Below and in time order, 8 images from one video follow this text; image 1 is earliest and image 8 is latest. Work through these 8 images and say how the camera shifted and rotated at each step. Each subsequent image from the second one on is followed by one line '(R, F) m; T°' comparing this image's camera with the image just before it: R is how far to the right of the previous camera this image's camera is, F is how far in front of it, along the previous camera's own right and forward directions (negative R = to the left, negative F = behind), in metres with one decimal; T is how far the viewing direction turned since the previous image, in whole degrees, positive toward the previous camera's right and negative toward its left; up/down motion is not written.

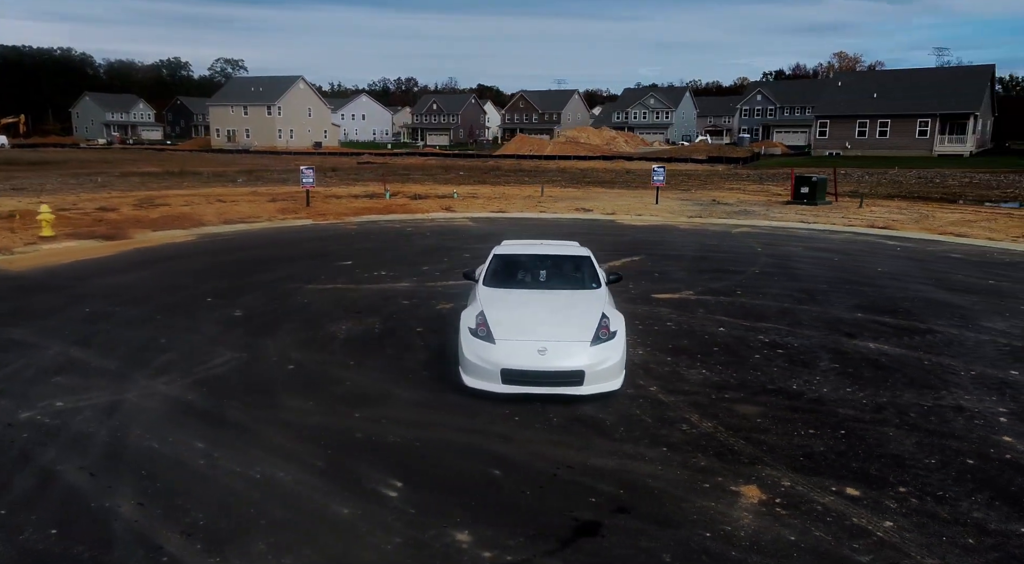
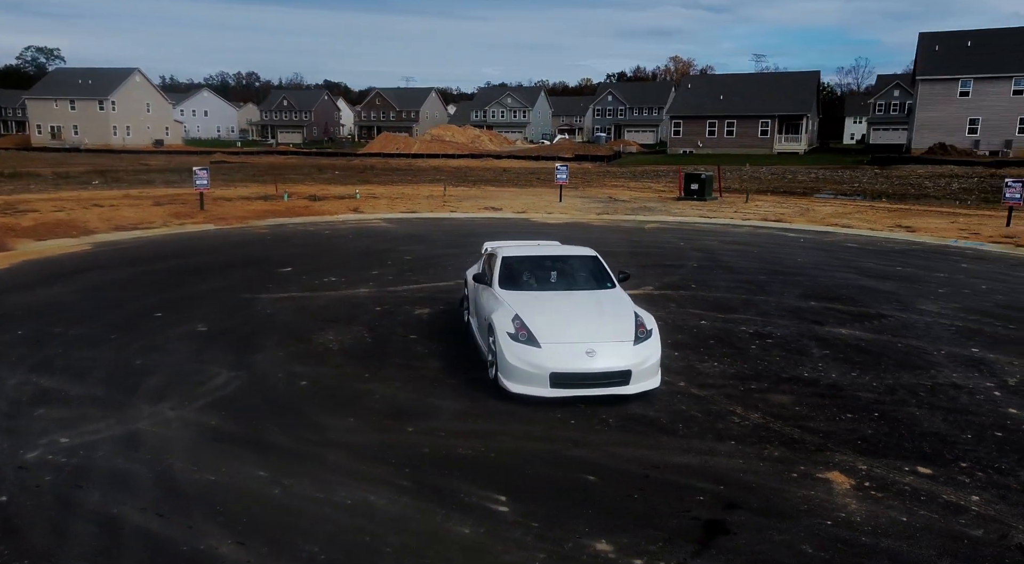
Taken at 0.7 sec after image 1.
(-1.3, +0.3) m; +8°
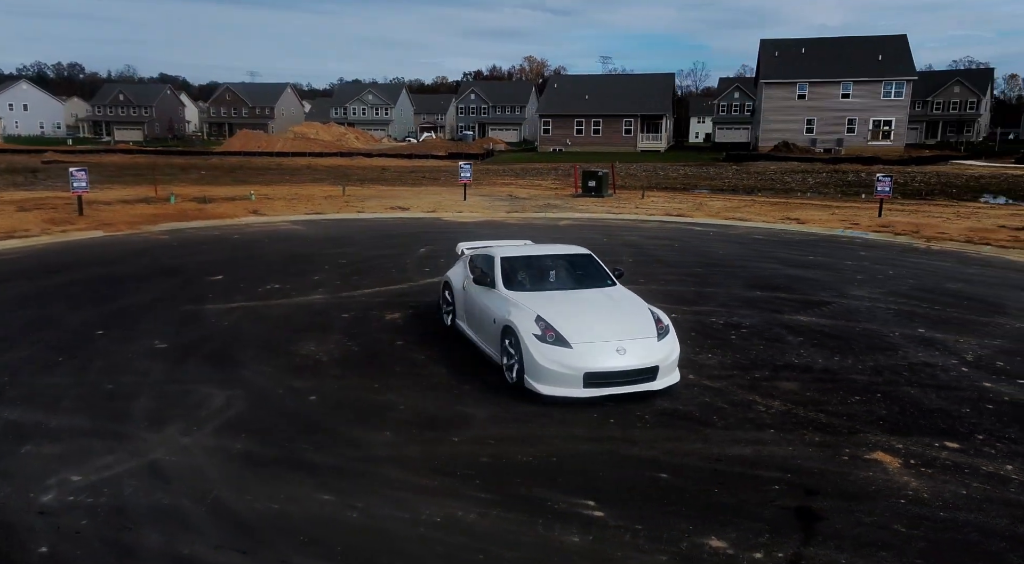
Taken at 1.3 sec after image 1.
(-1.1, +0.2) m; +8°
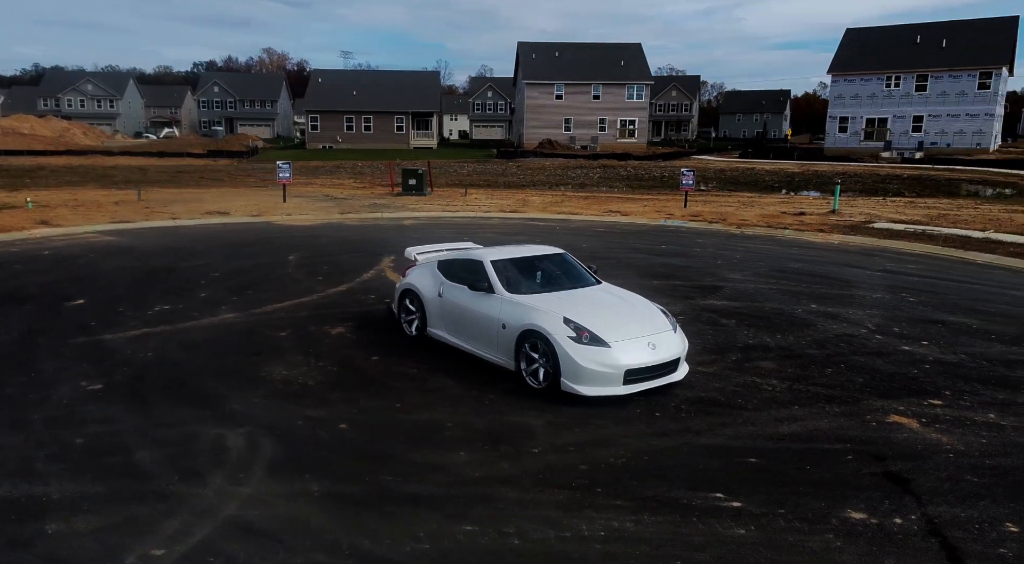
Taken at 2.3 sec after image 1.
(-1.8, +0.4) m; +15°
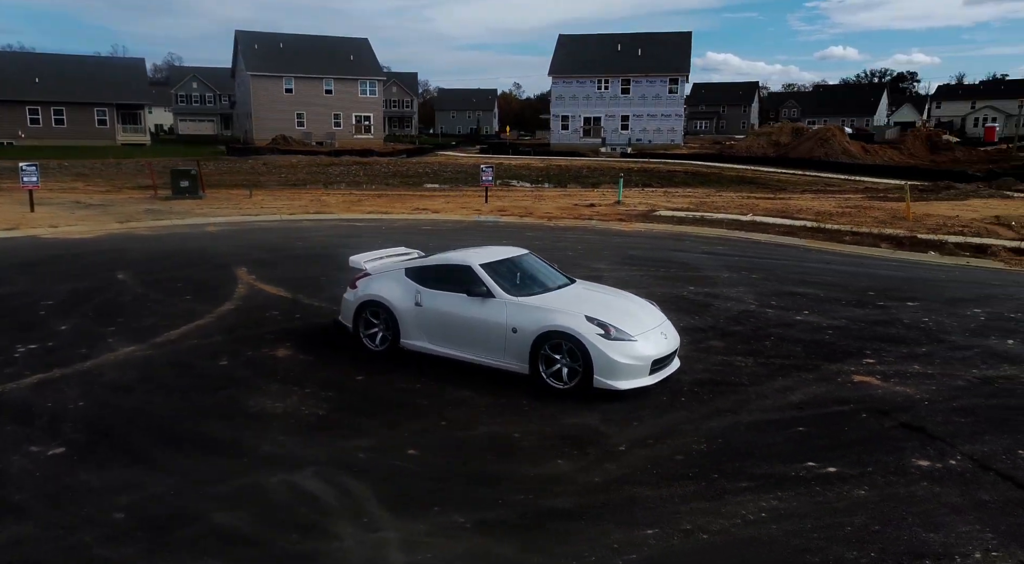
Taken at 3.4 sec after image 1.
(-2.1, +0.4) m; +18°
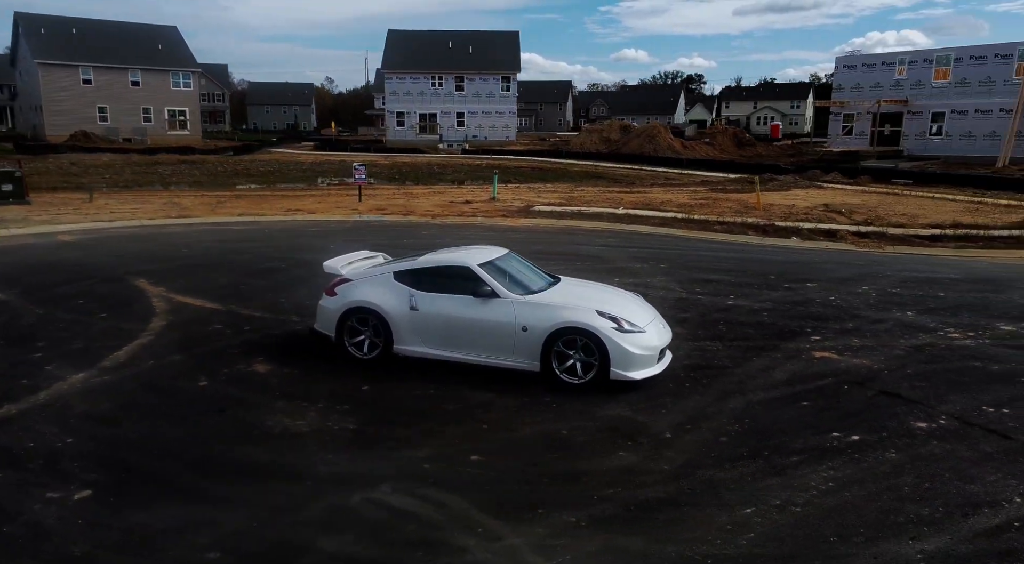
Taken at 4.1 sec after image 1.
(-1.4, +0.1) m; +11°
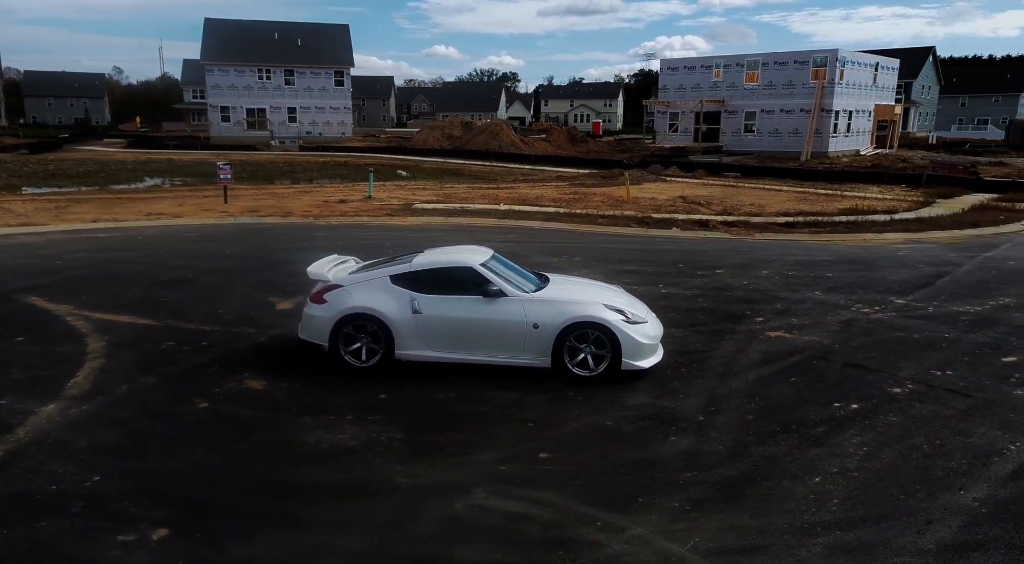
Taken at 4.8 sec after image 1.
(-1.4, 0.0) m; +11°
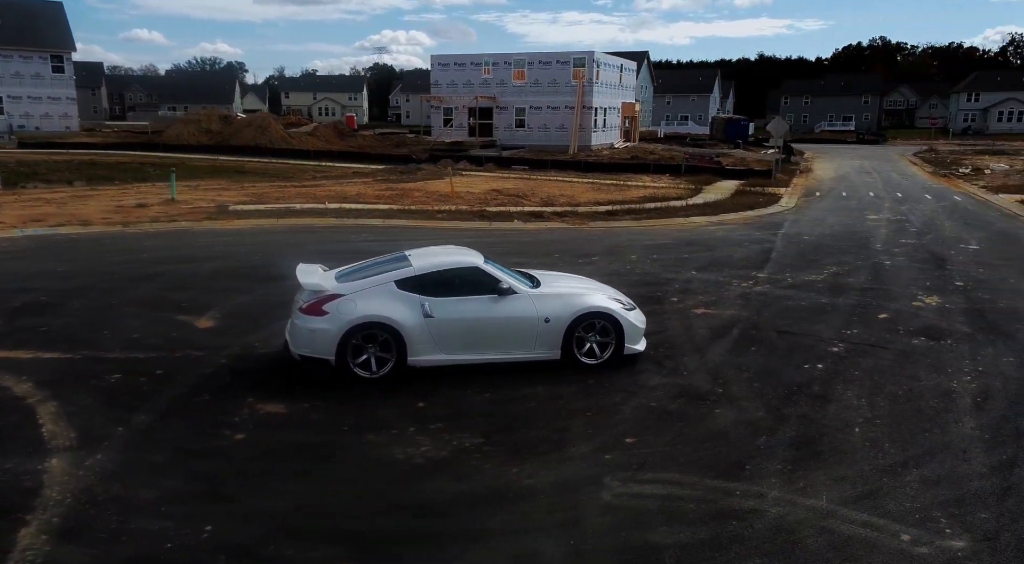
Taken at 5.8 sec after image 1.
(-2.1, 0.0) m; +16°
